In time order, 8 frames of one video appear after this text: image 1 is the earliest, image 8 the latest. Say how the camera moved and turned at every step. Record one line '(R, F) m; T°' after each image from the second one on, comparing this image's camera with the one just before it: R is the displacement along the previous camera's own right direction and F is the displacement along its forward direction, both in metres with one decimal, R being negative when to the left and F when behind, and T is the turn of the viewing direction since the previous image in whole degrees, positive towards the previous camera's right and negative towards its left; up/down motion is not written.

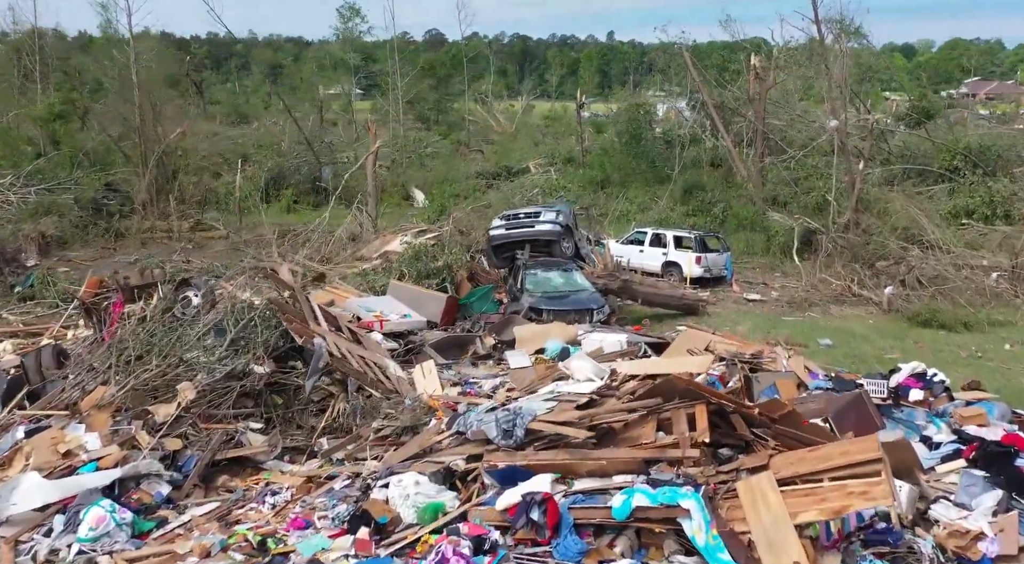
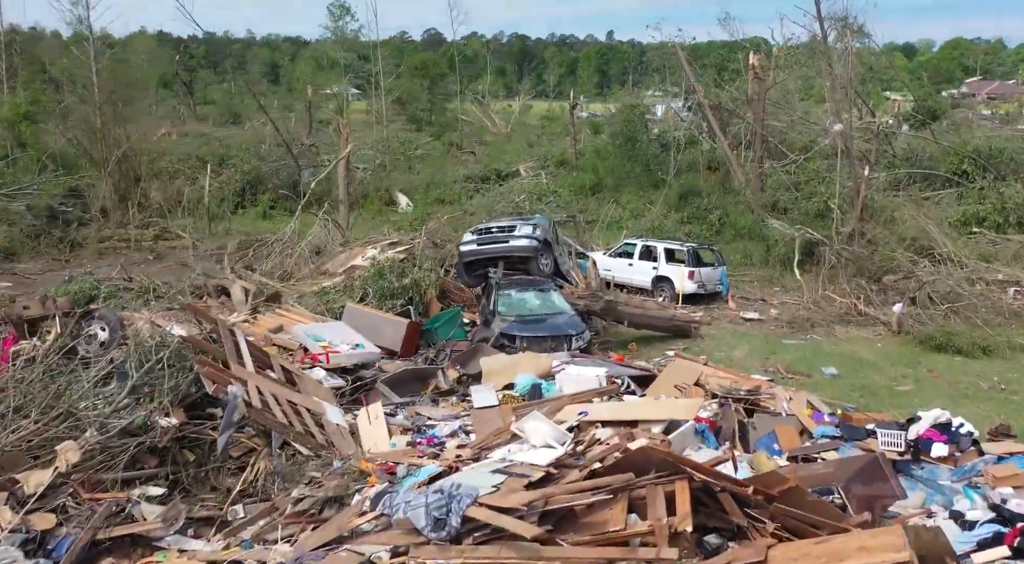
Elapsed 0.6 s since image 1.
(+0.4, +1.4) m; 0°
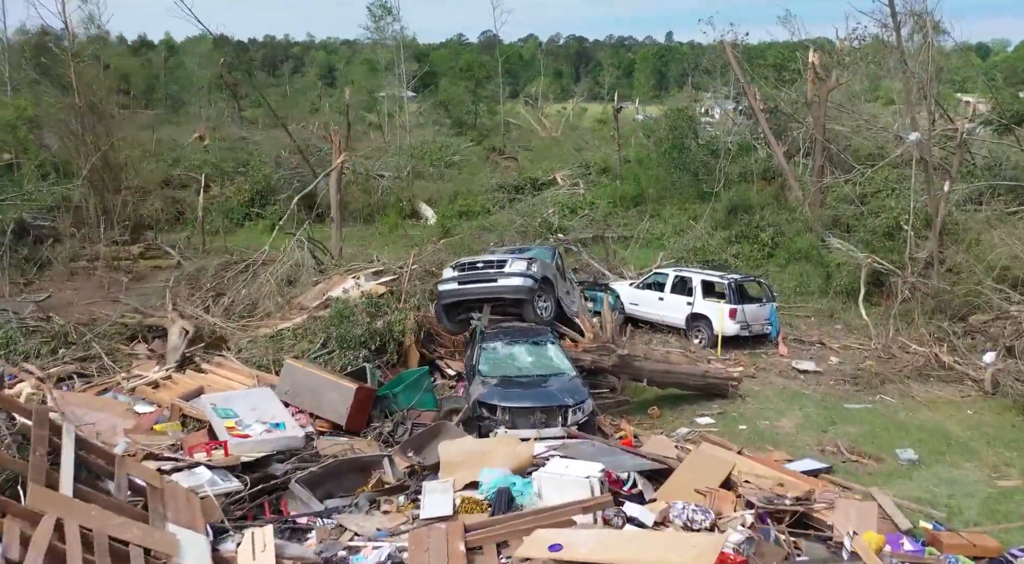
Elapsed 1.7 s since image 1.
(+0.8, +2.7) m; -4°
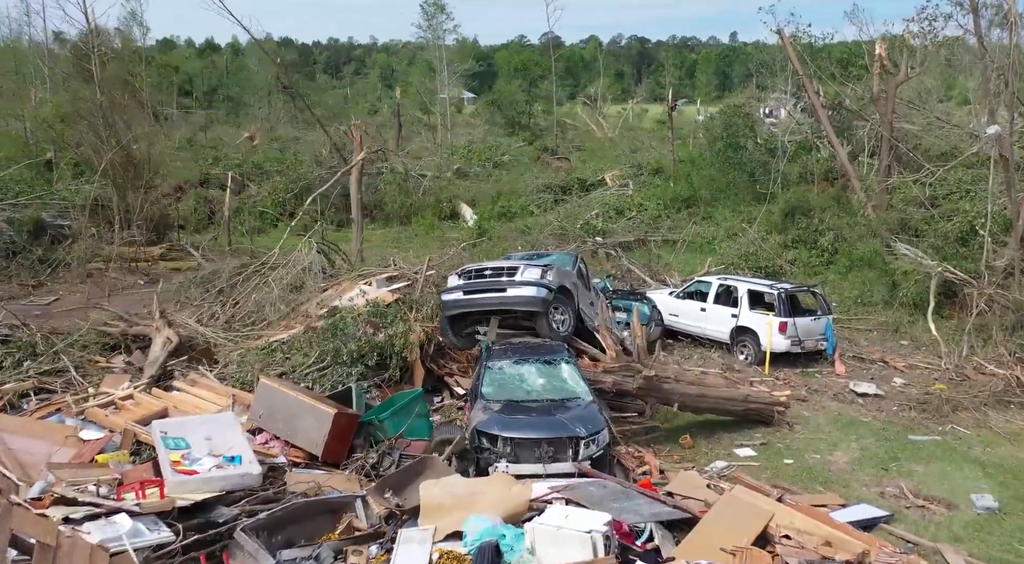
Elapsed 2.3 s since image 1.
(+0.5, +1.3) m; -4°
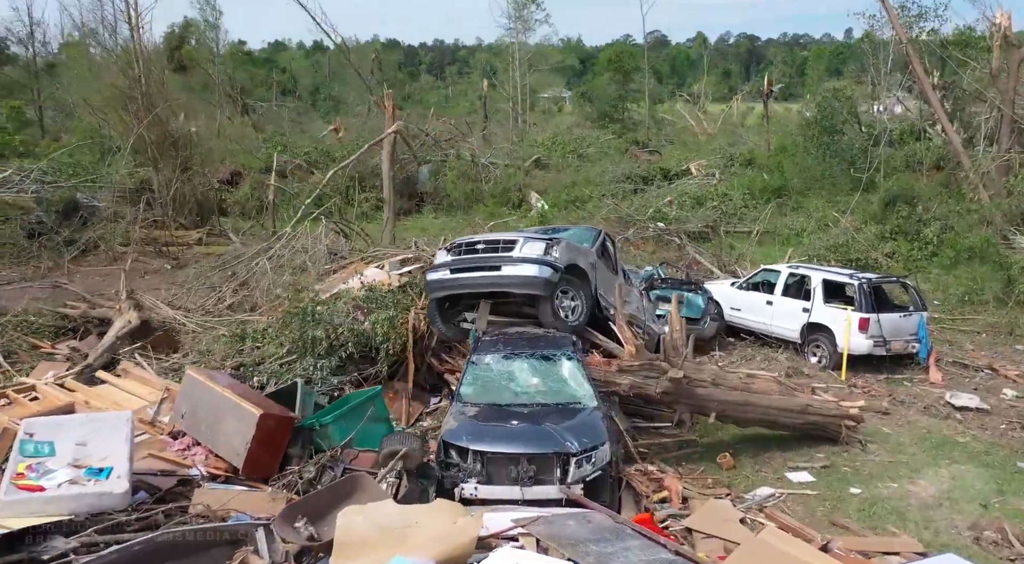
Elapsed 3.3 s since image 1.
(+1.0, +1.8) m; -7°
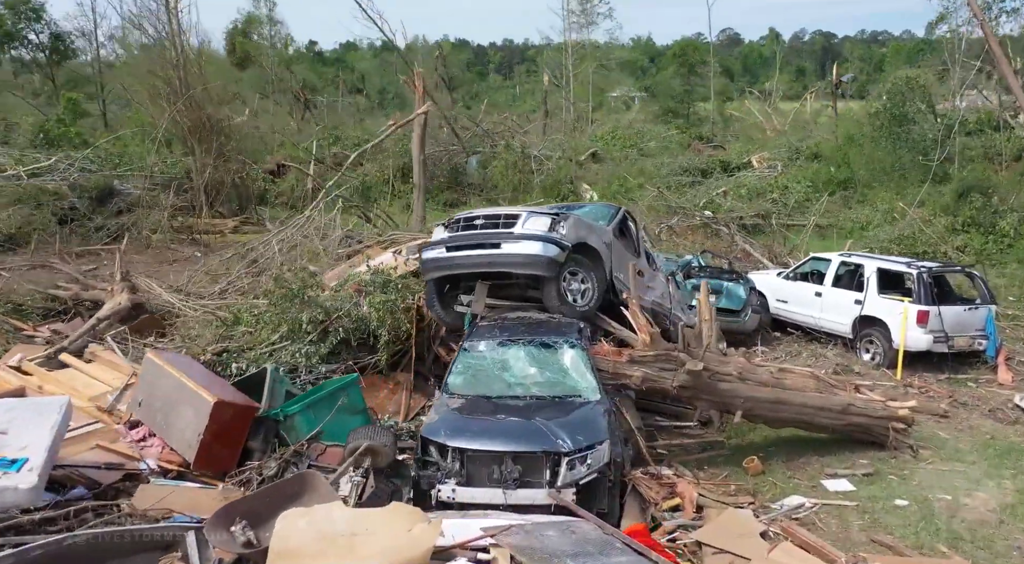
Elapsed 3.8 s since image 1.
(+0.6, +0.8) m; -4°
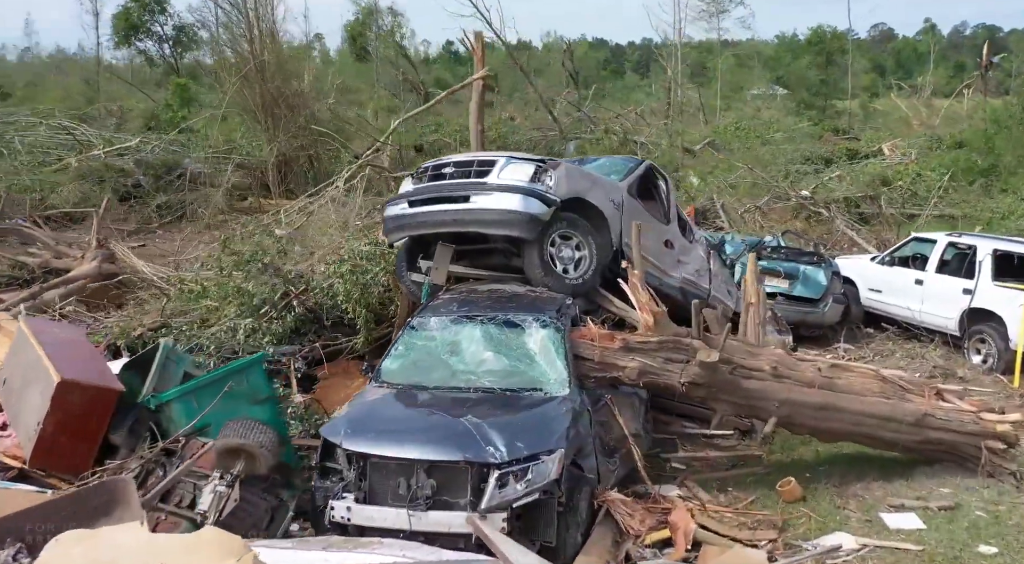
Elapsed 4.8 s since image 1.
(+1.1, +1.5) m; -8°
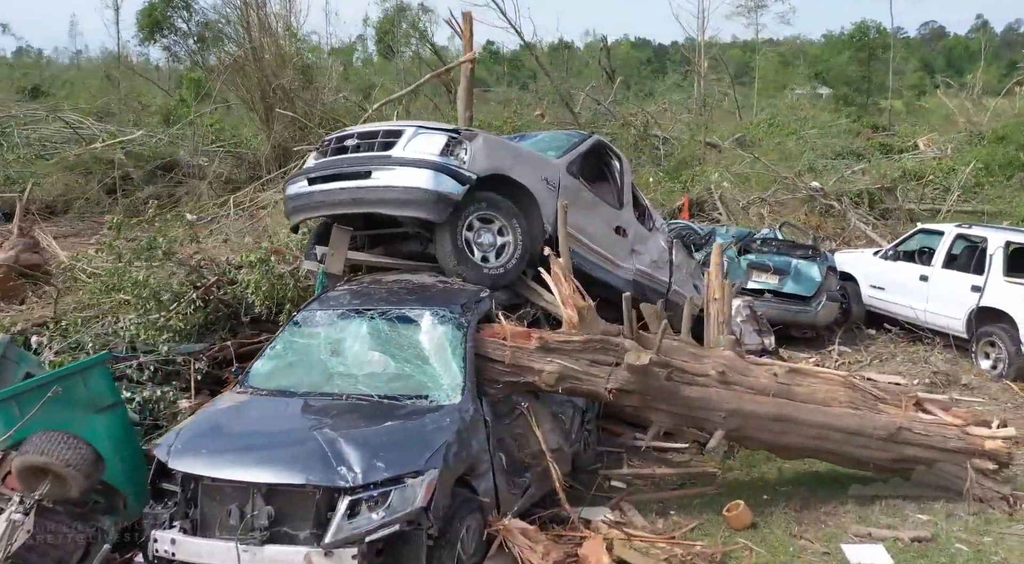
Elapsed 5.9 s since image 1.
(+0.8, +0.8) m; -2°
